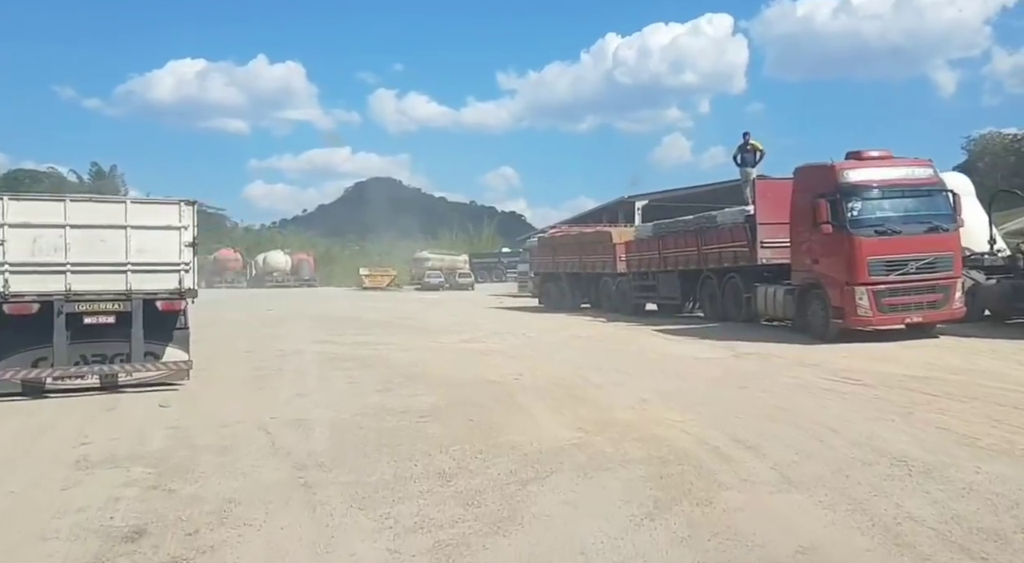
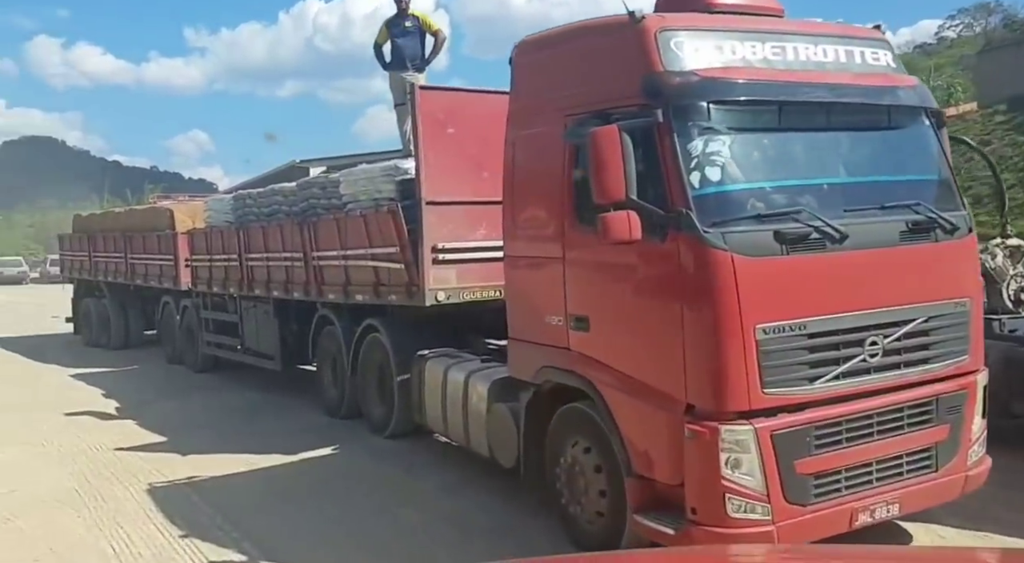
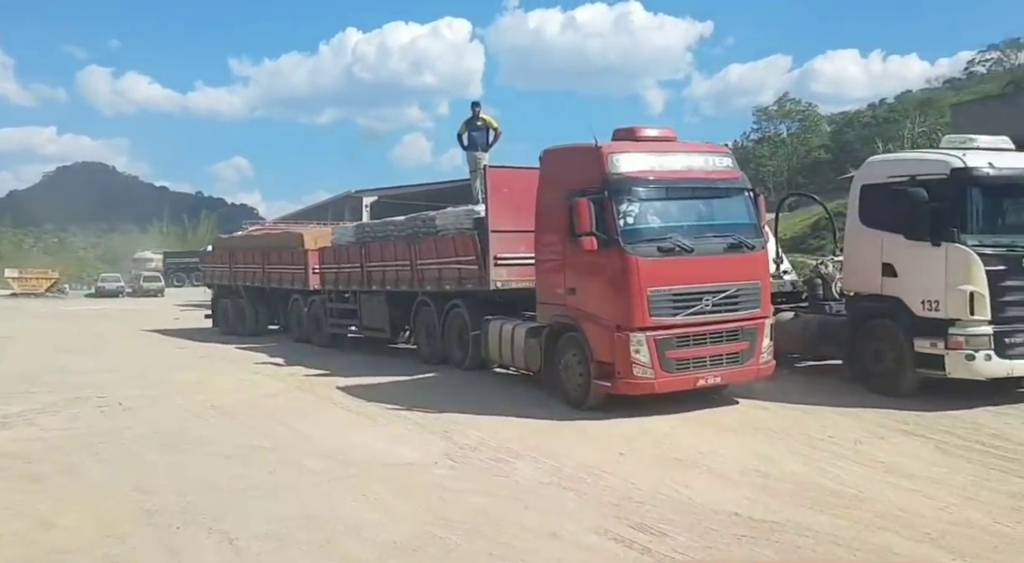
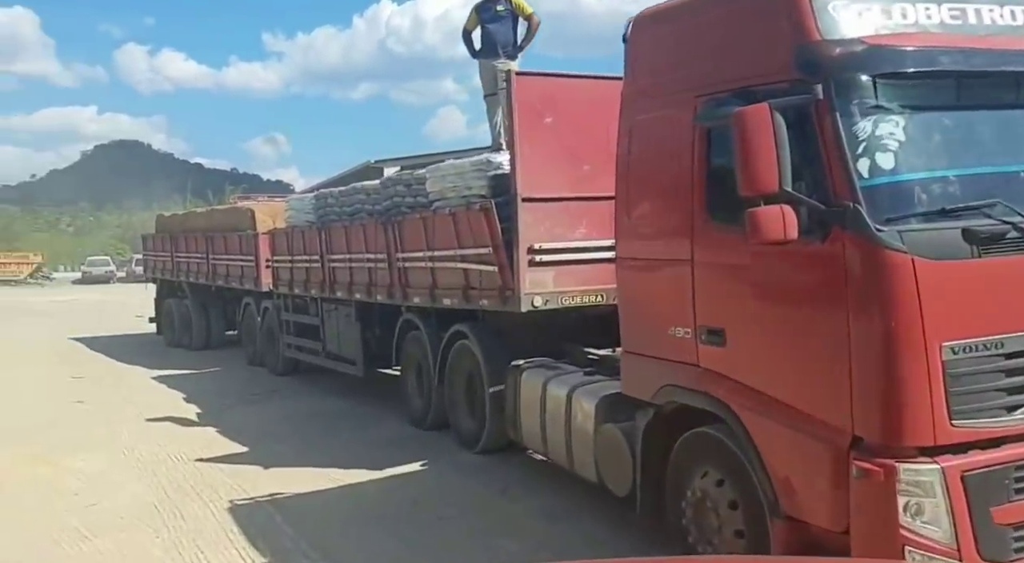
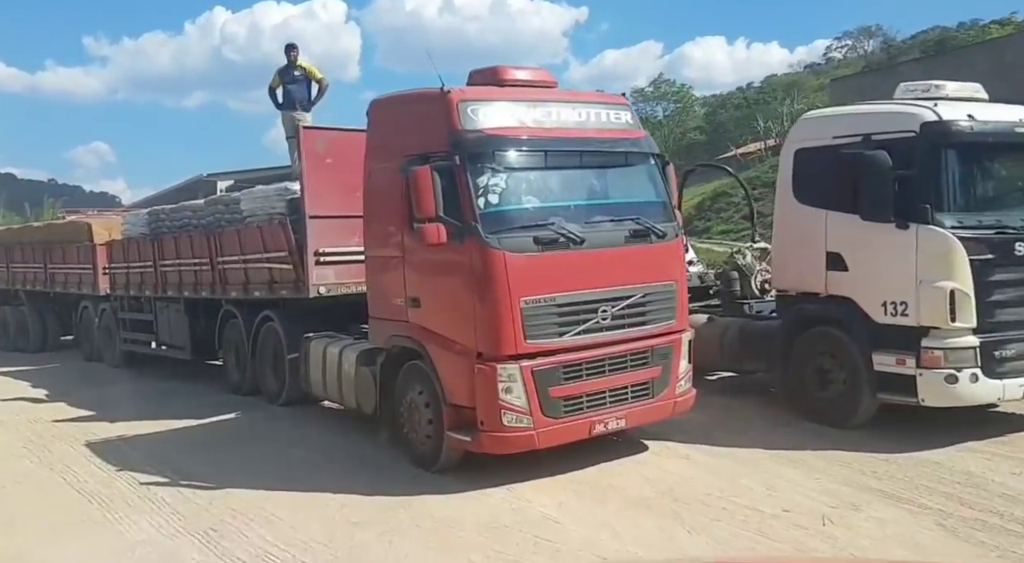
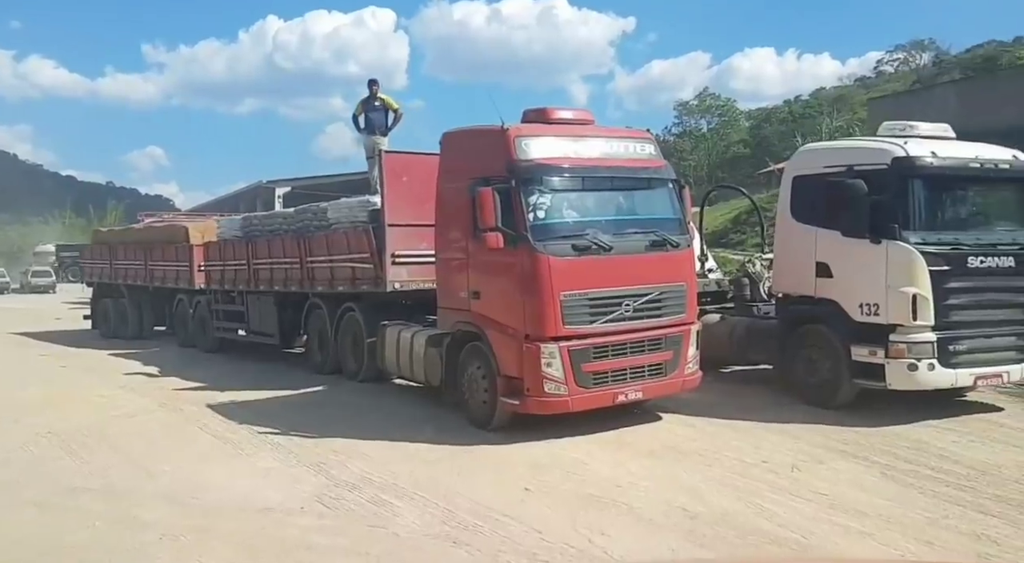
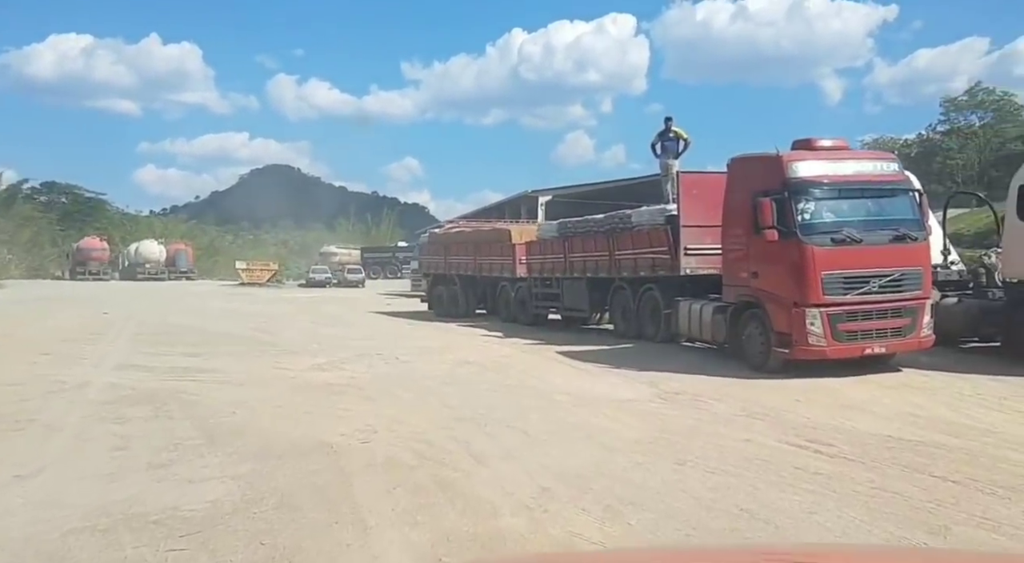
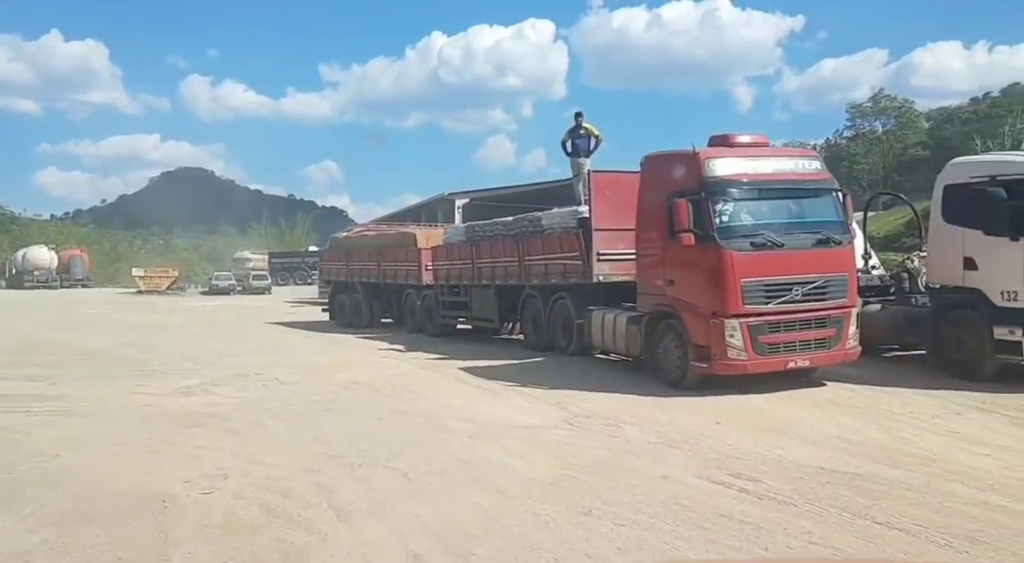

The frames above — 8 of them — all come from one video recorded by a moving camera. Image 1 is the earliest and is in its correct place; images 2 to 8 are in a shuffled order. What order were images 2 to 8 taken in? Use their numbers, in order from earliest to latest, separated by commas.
7, 8, 3, 6, 5, 2, 4
